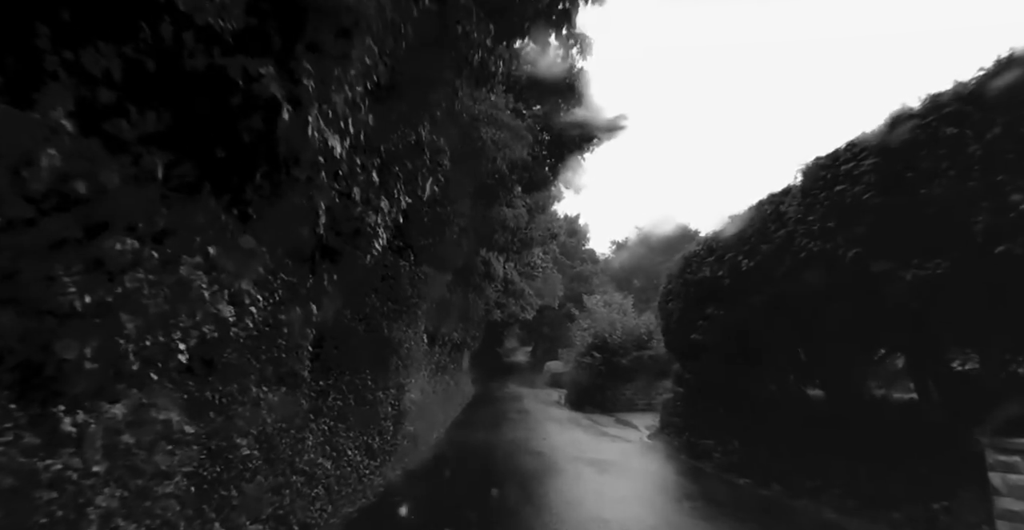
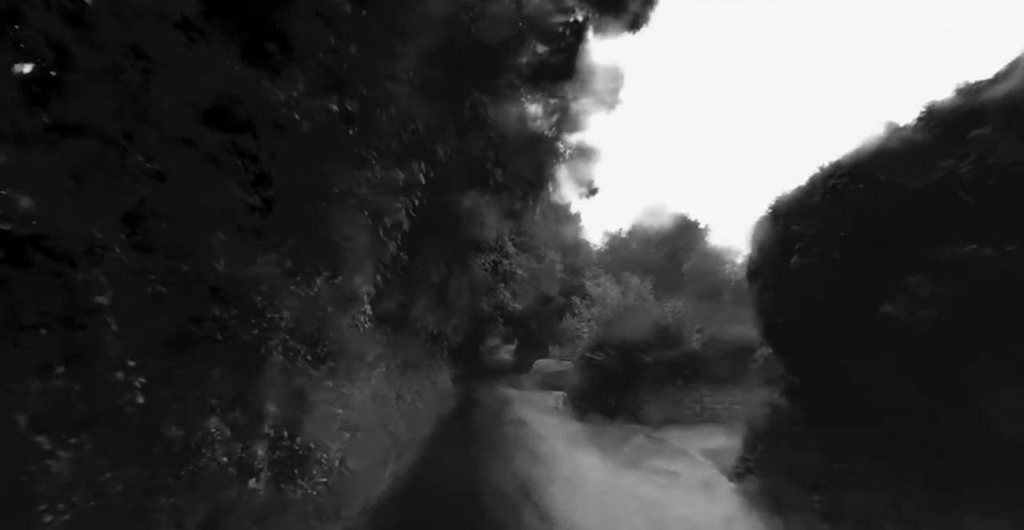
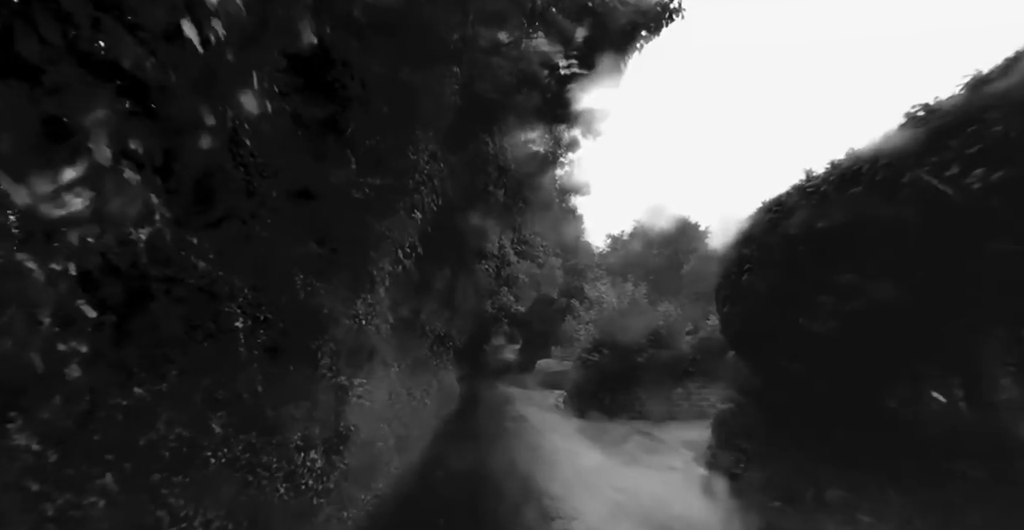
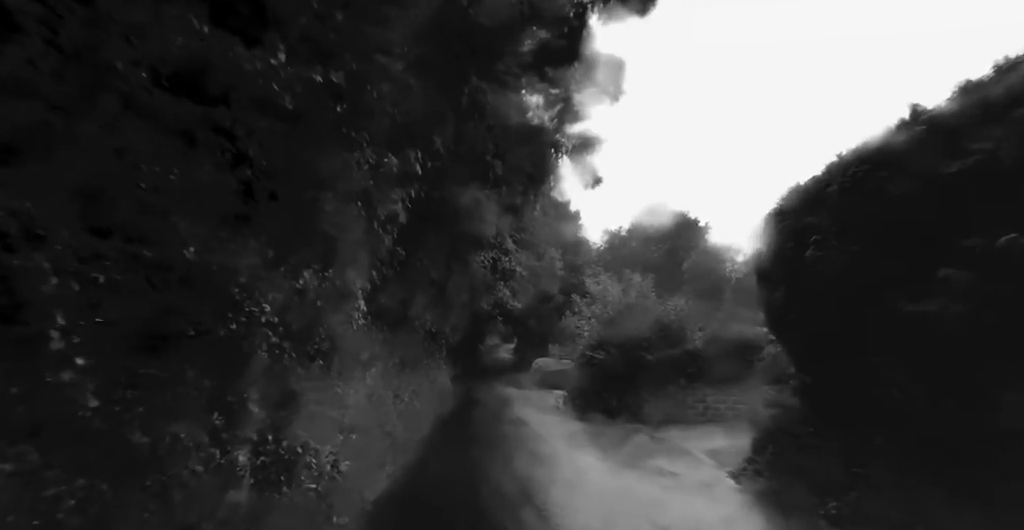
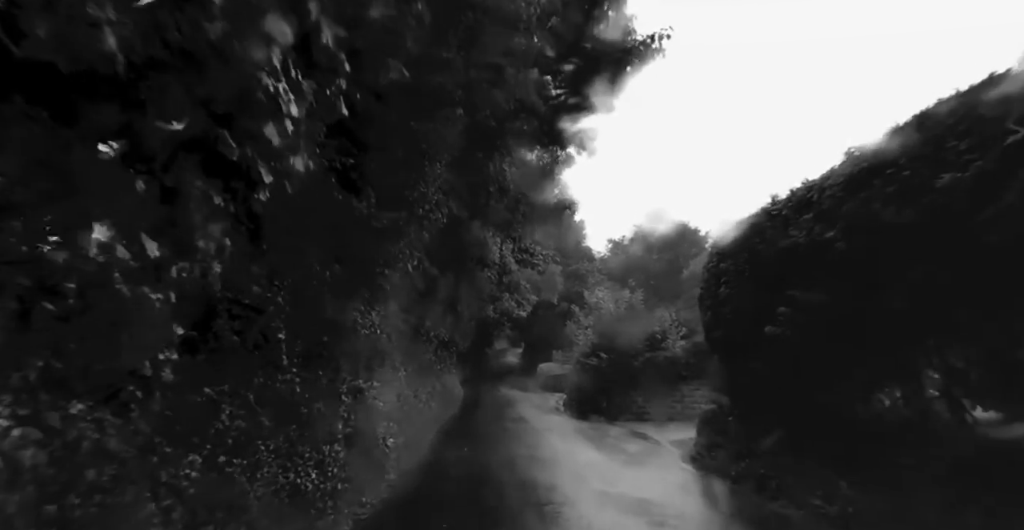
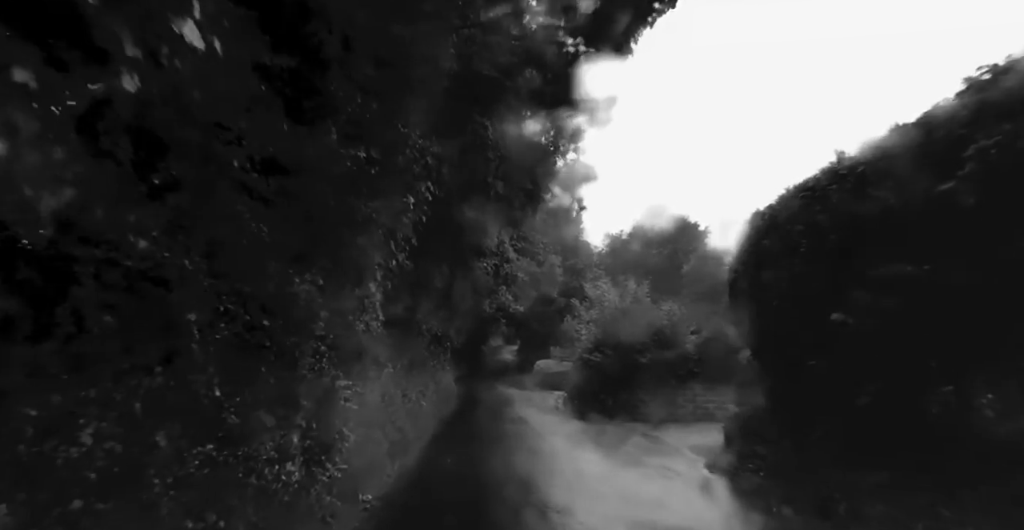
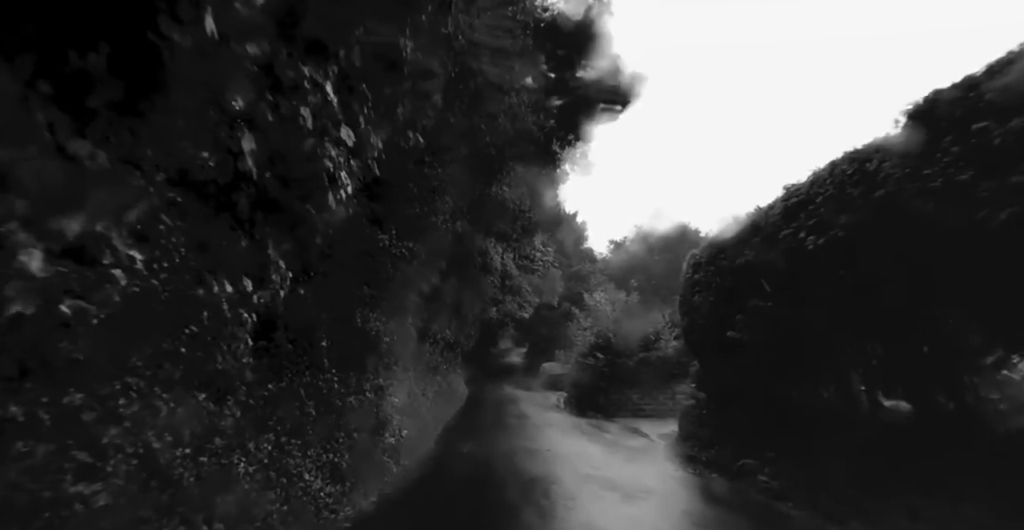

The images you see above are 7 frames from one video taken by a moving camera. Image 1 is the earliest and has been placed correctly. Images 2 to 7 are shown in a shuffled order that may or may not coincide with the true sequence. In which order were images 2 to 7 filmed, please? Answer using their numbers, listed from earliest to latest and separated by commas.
7, 5, 3, 6, 2, 4
